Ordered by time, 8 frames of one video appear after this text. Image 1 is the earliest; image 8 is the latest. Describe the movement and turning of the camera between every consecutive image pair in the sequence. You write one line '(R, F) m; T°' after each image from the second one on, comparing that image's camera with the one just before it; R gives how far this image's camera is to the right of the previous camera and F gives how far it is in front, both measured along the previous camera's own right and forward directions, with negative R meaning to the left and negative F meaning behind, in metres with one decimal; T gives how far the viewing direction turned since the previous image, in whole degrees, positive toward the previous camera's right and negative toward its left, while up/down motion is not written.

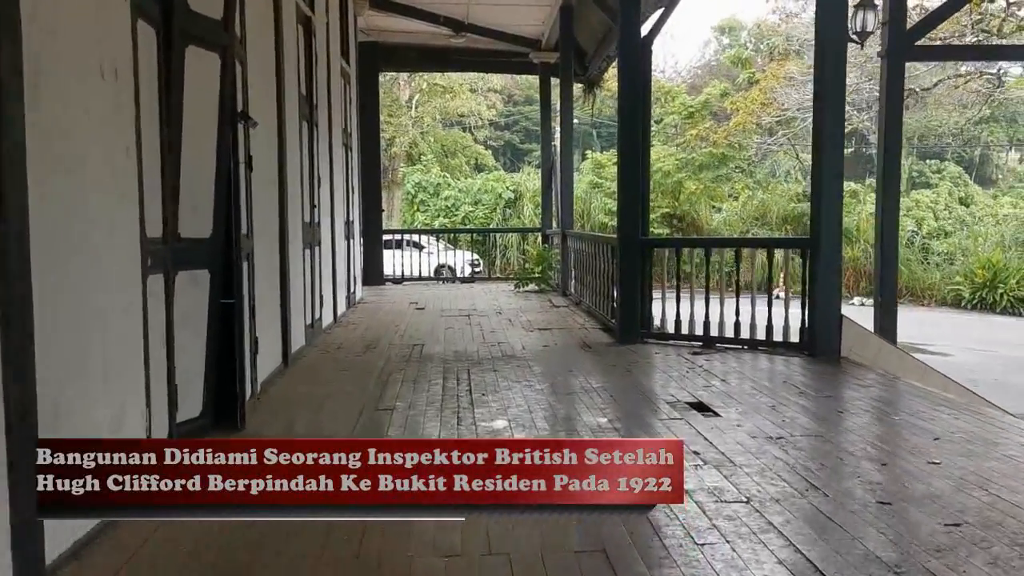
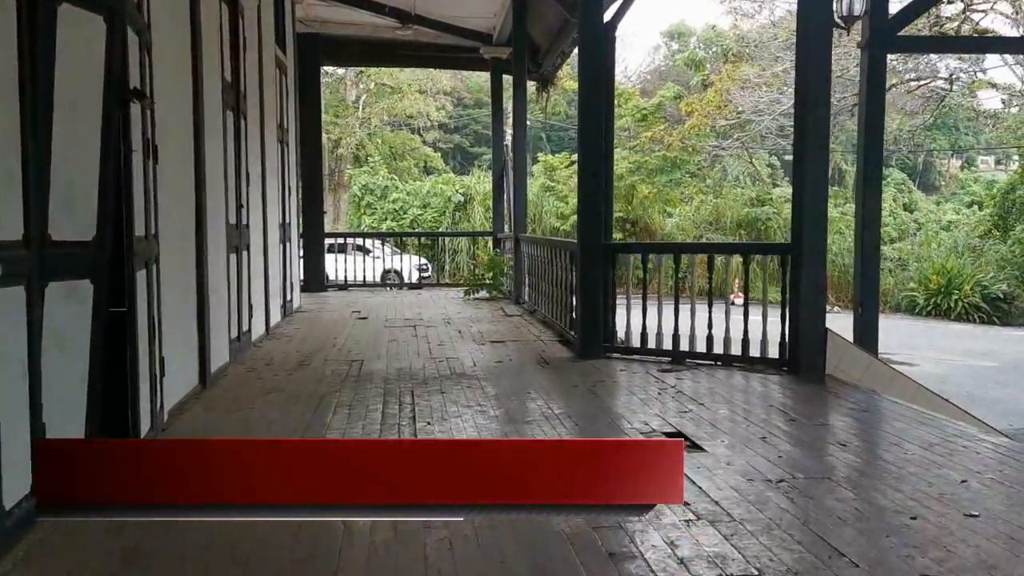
(0.0, +0.6) m; +3°
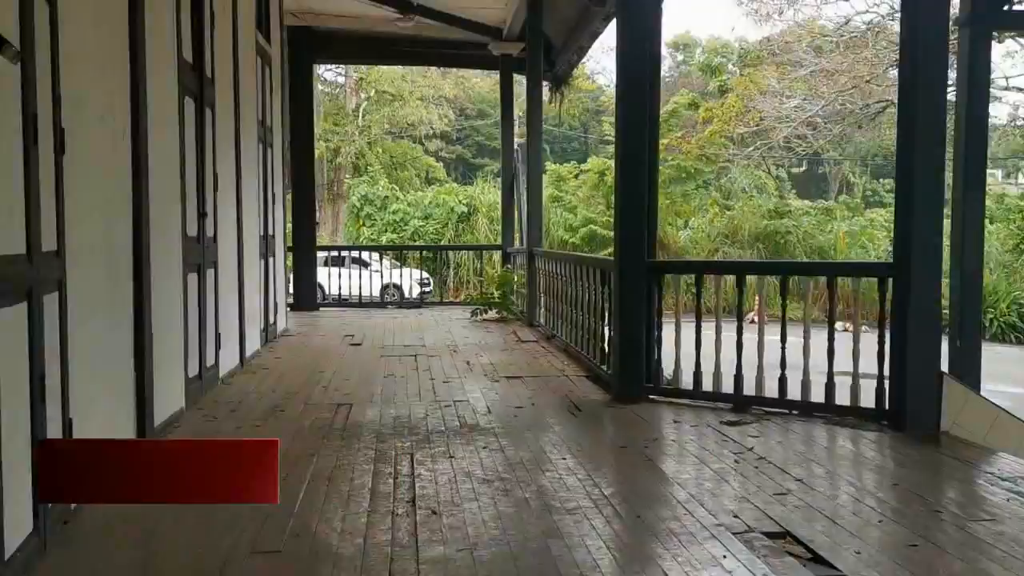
(-0.1, +1.1) m; 0°
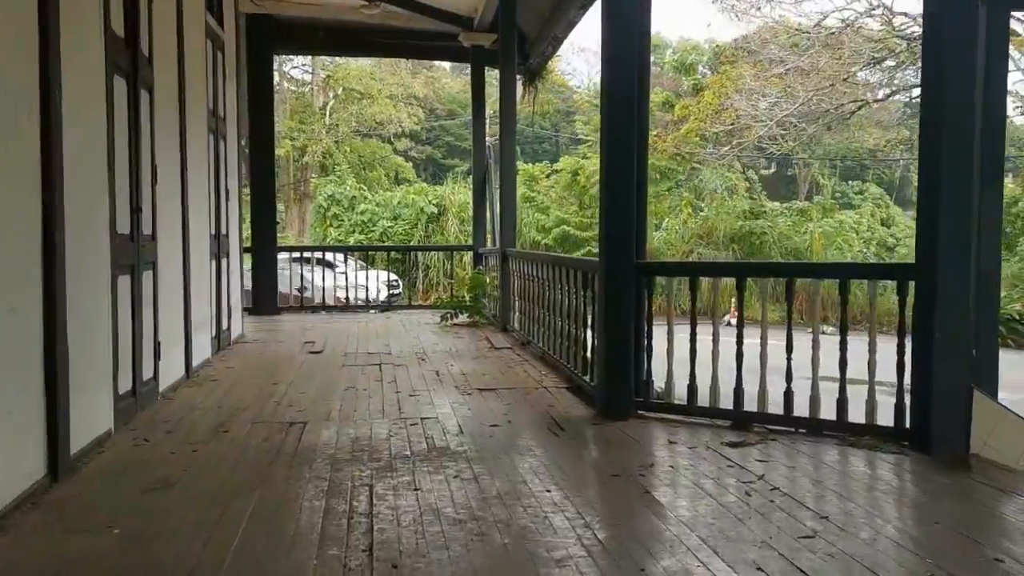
(0.0, +0.5) m; +2°
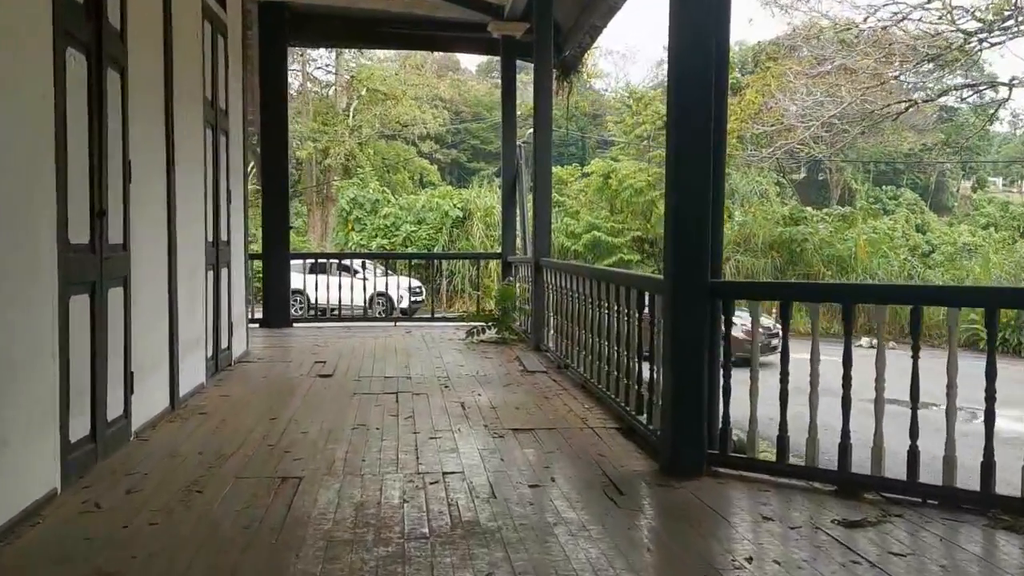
(-0.1, +0.8) m; -1°
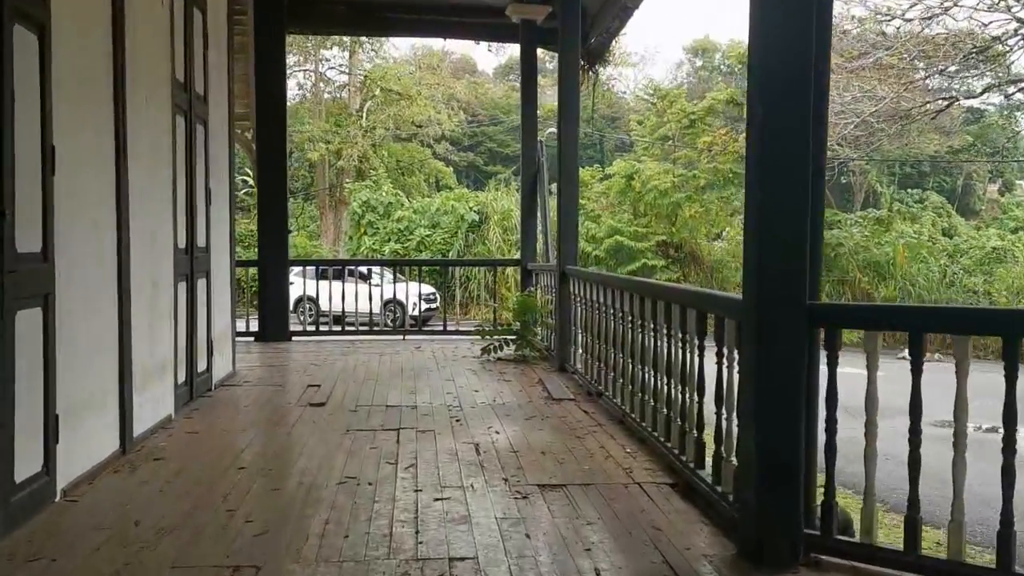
(0.0, +0.9) m; -1°
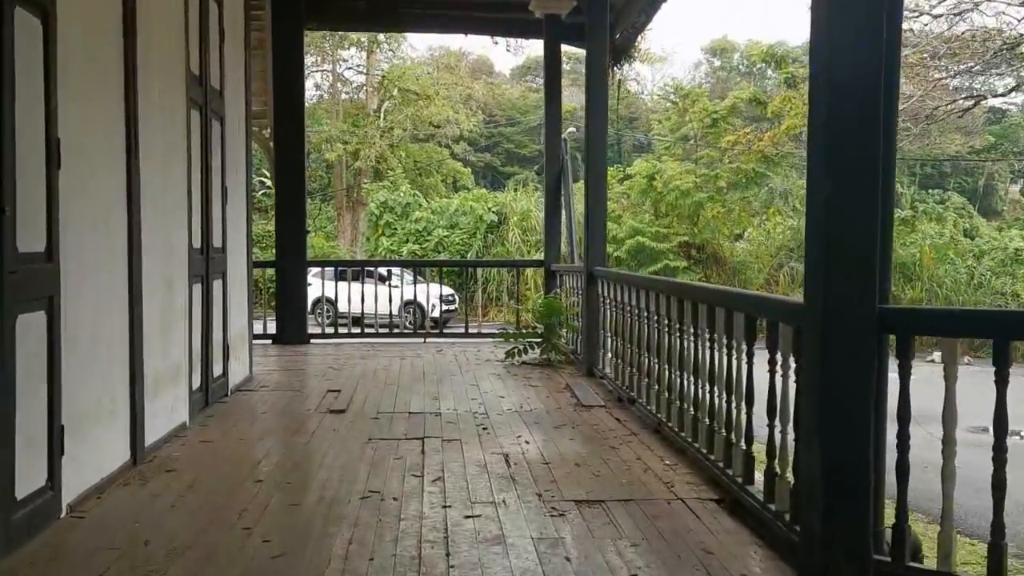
(-0.1, +0.2) m; -1°
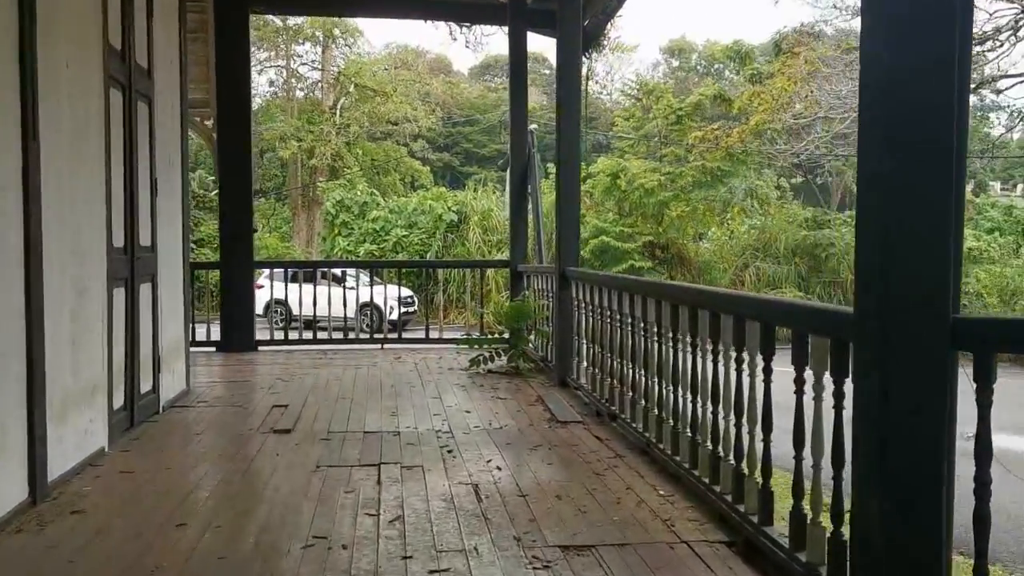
(0.0, +0.5) m; +2°
